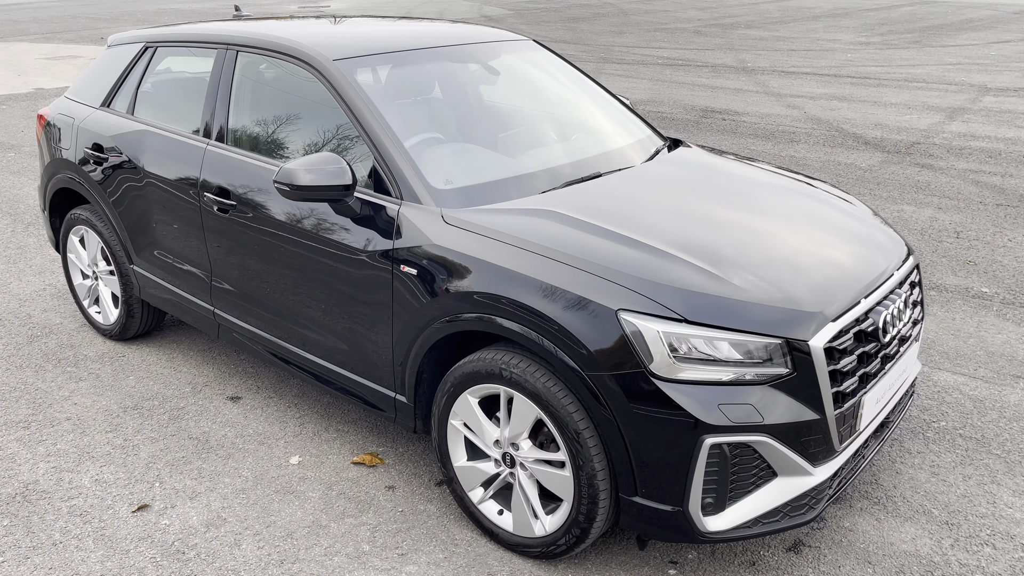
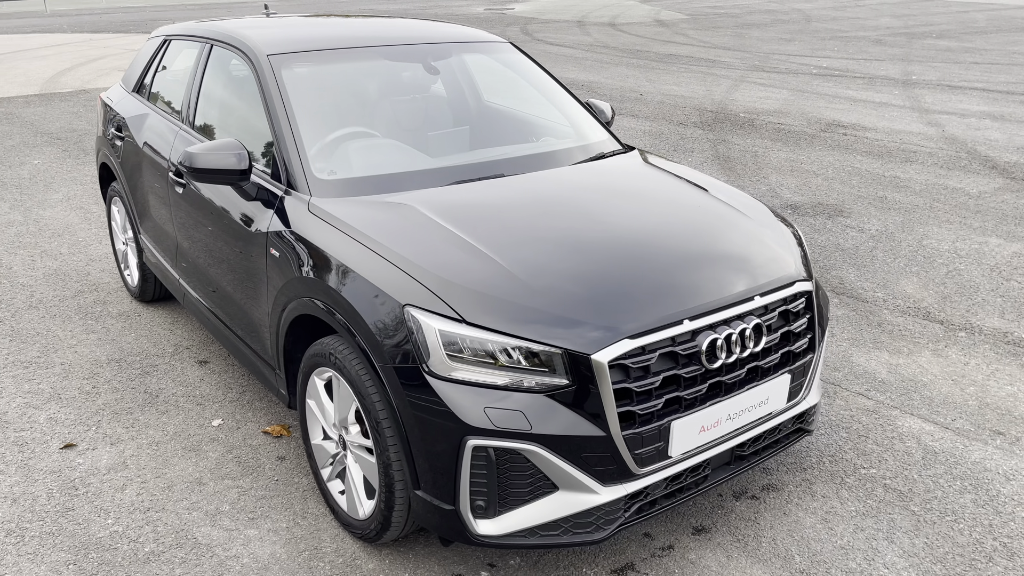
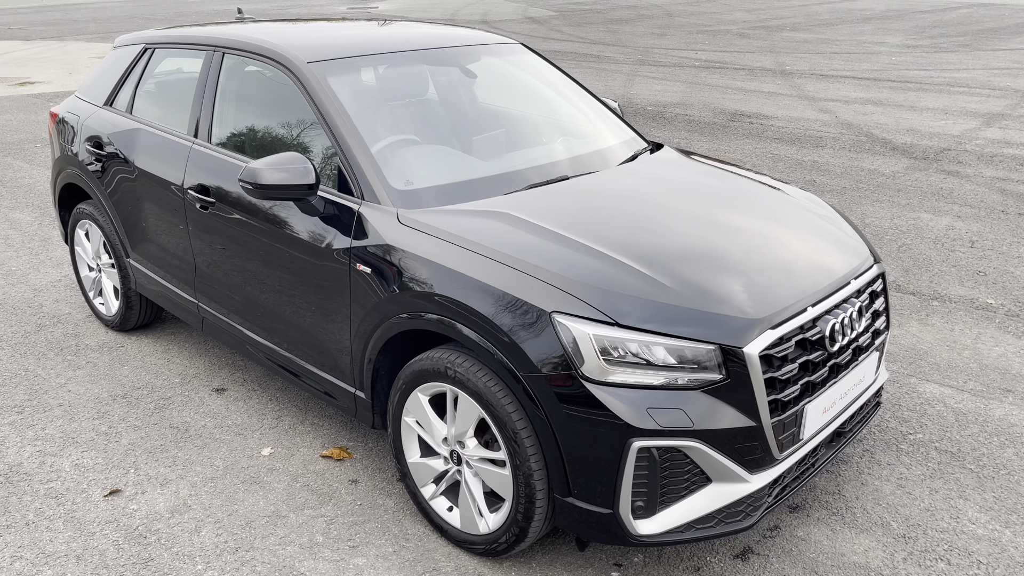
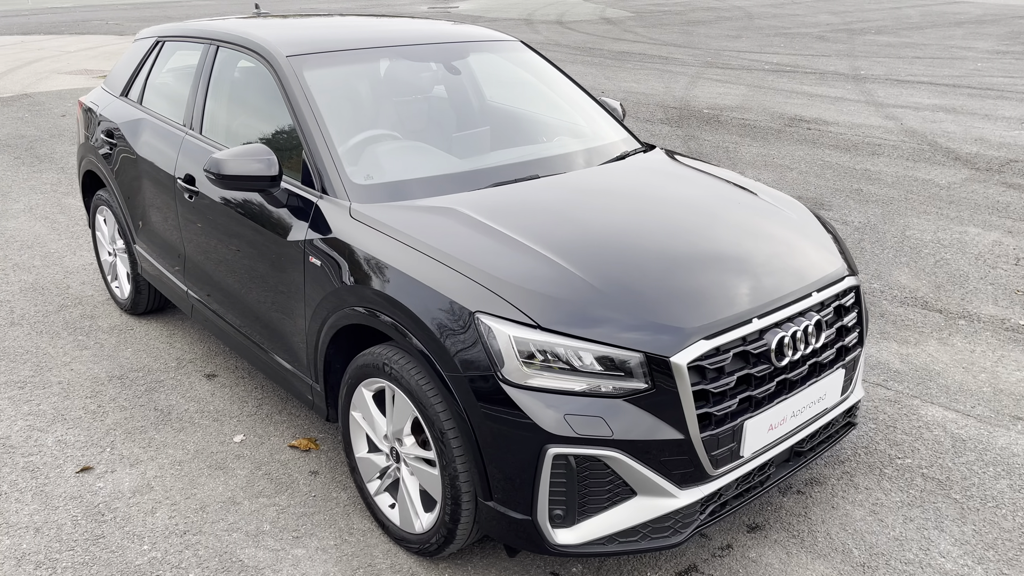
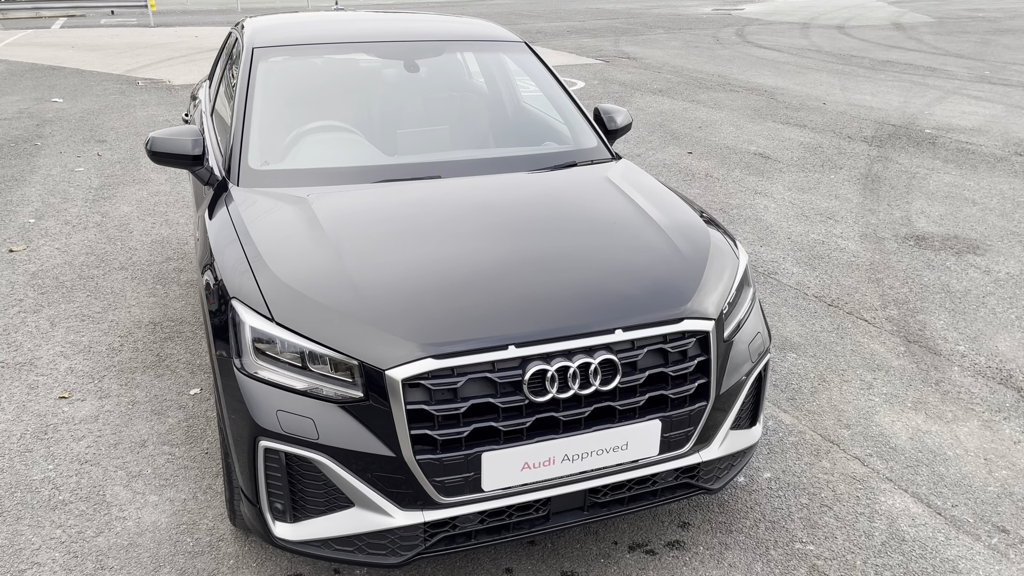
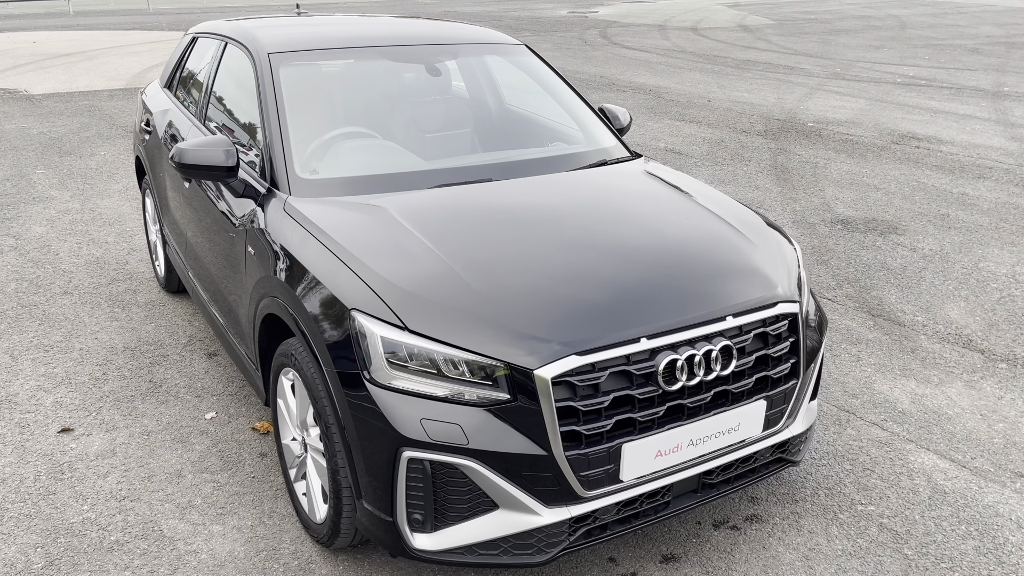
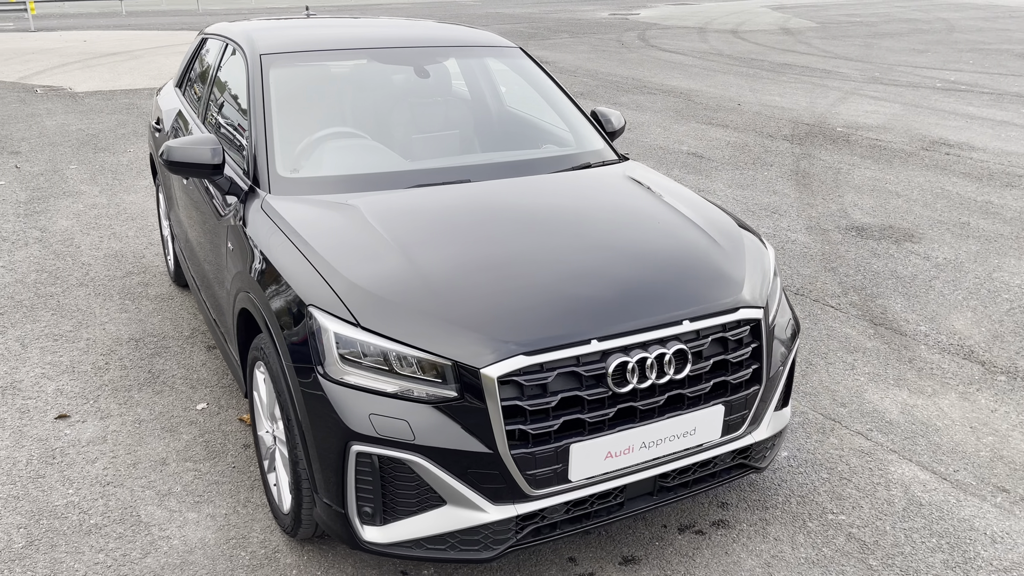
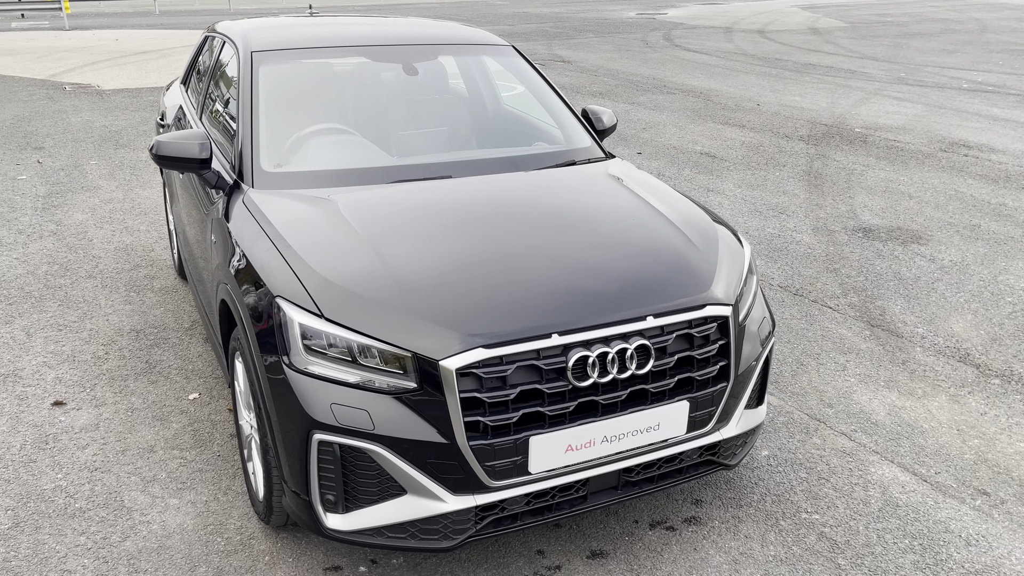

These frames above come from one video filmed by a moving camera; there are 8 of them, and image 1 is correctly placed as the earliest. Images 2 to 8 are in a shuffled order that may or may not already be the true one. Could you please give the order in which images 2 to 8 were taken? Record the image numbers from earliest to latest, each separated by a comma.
3, 4, 2, 6, 7, 8, 5
